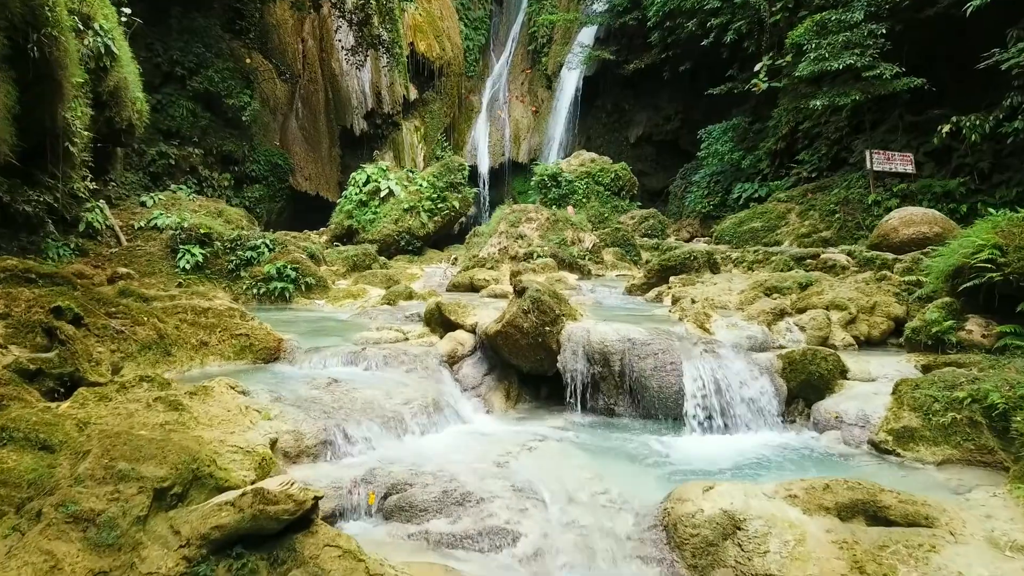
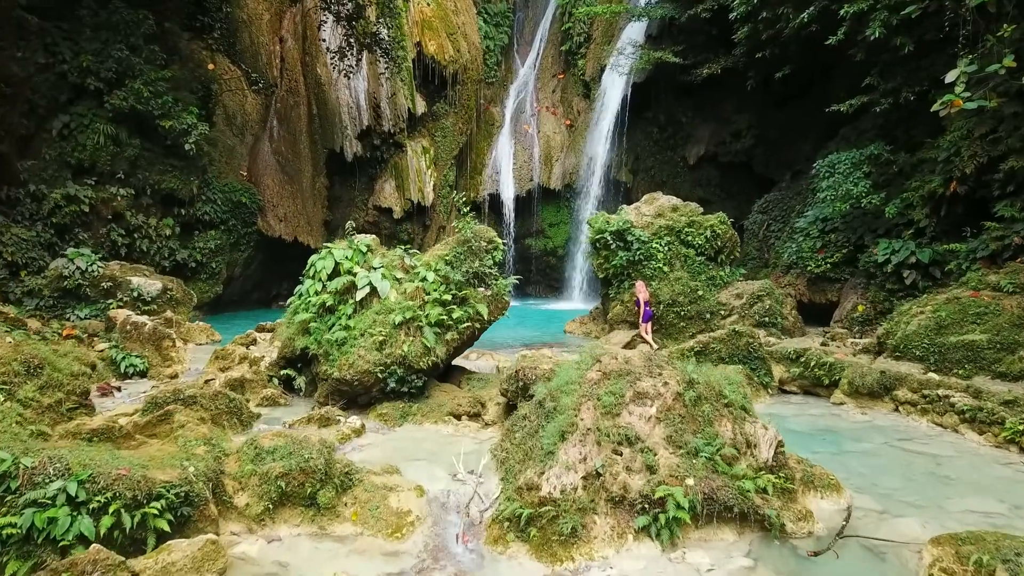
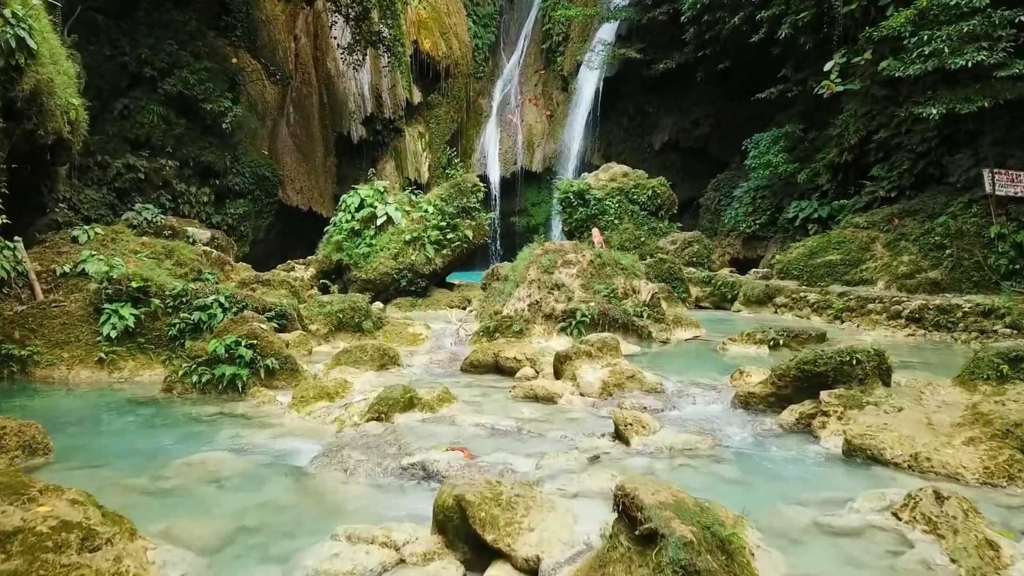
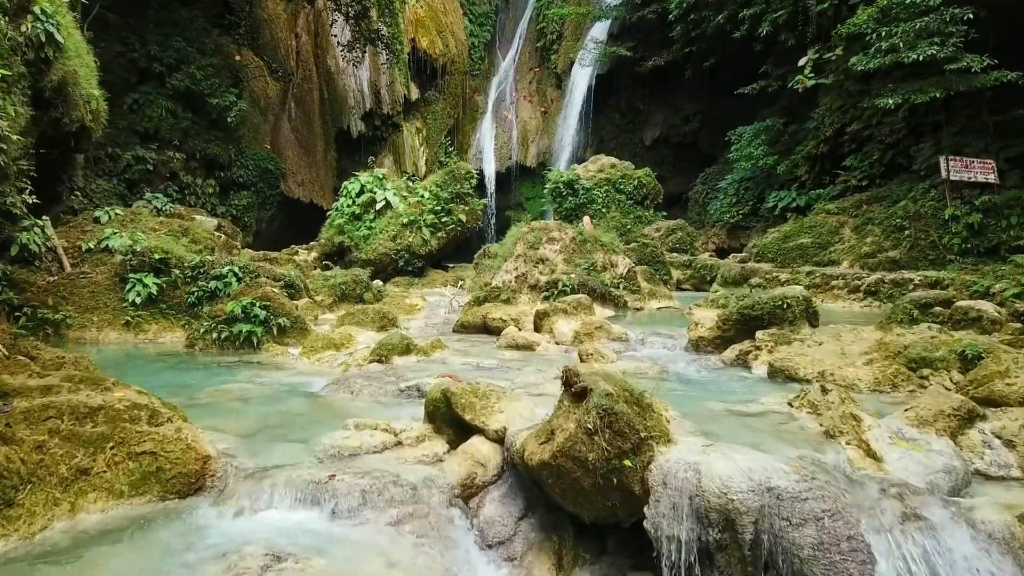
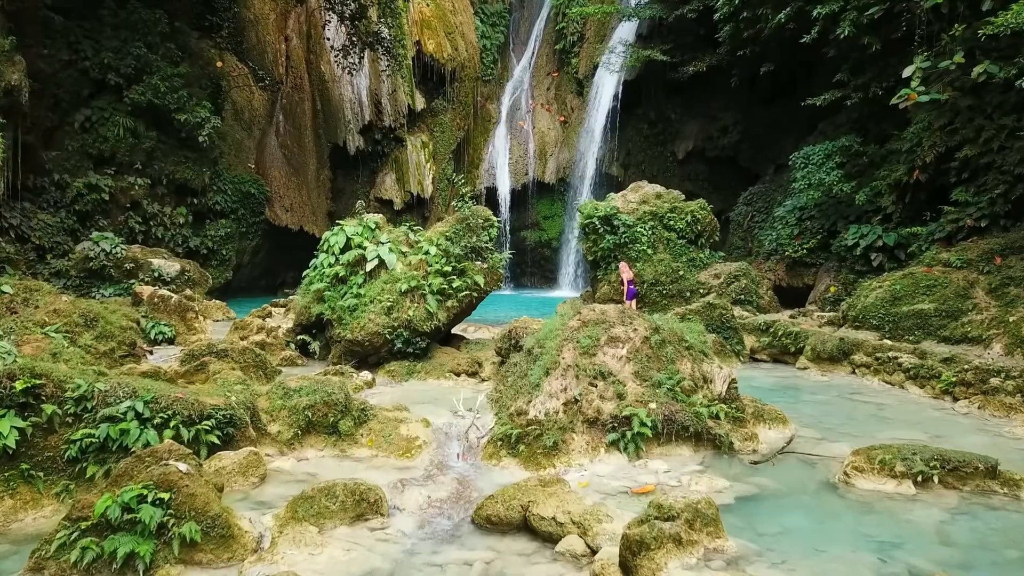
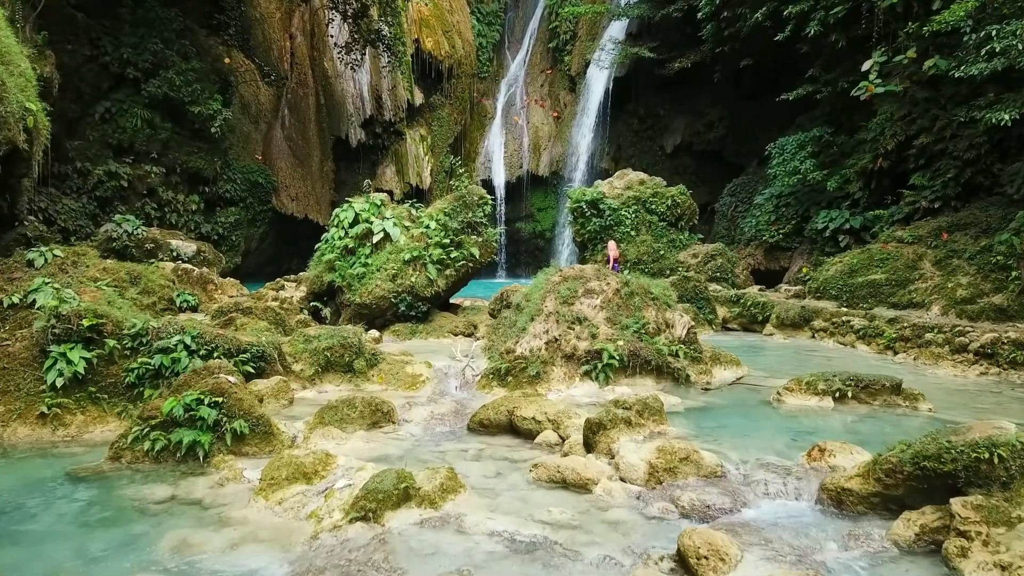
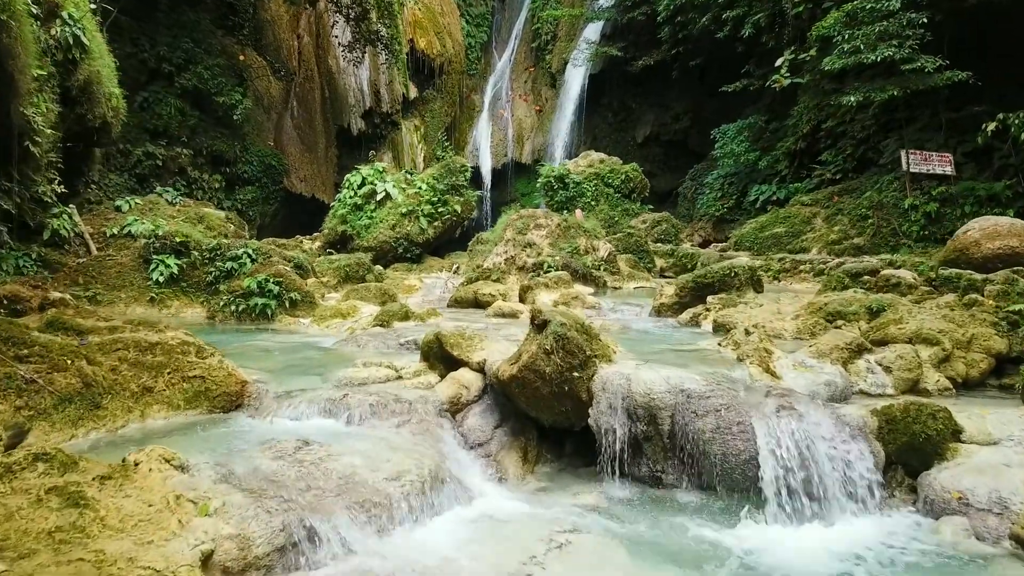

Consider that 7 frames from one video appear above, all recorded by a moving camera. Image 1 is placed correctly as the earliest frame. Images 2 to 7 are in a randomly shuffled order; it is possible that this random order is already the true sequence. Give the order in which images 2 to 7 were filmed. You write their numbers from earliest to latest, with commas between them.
7, 4, 3, 6, 5, 2
